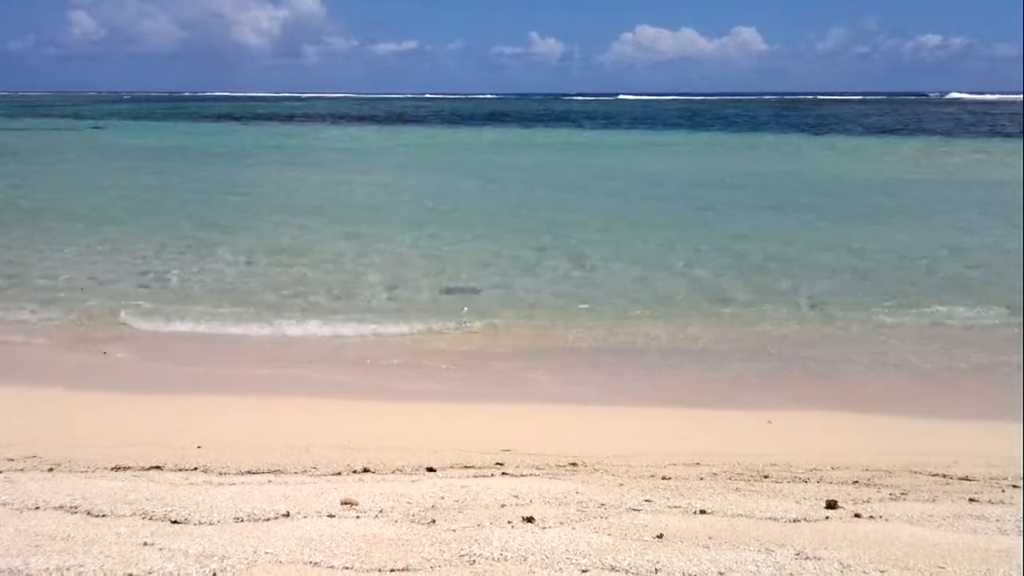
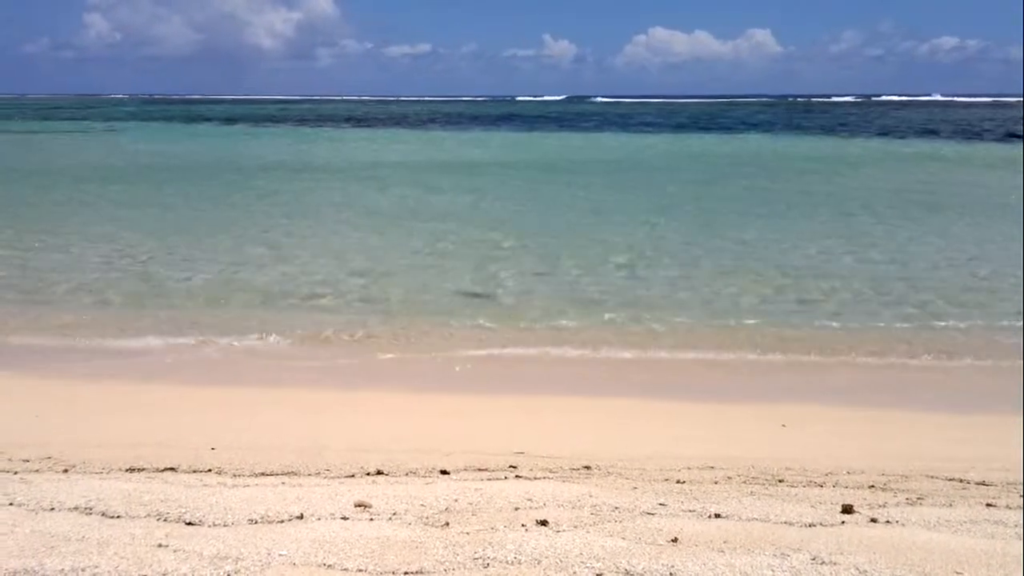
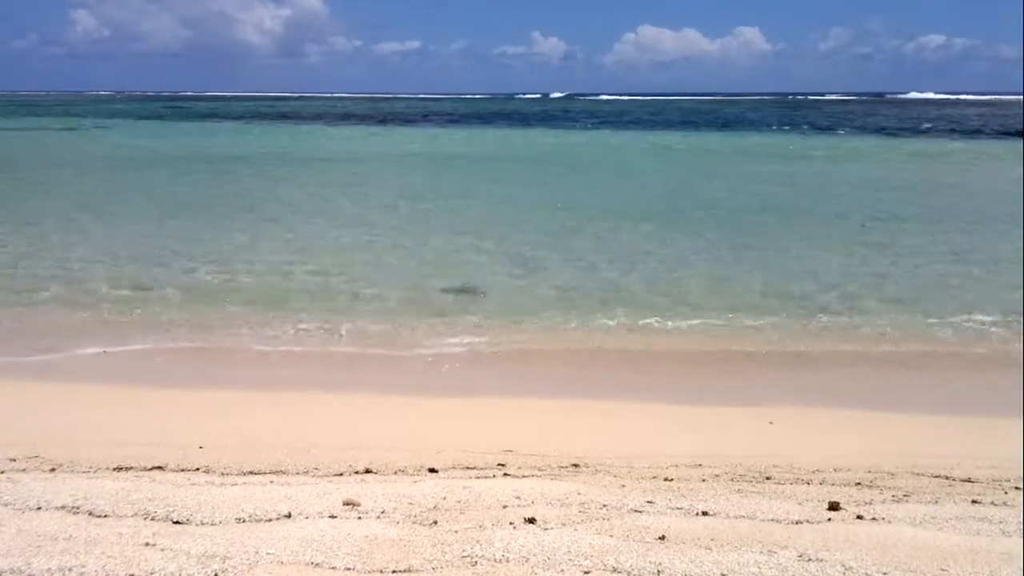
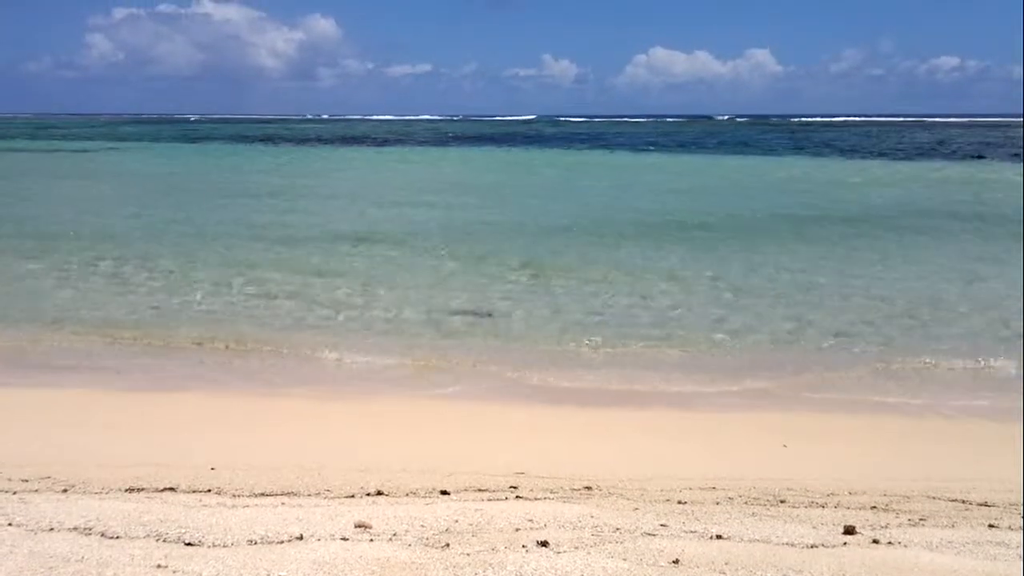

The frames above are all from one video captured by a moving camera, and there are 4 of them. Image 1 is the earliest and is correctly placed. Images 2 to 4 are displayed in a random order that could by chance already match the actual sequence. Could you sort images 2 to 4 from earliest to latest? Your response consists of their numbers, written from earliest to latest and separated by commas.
3, 2, 4
